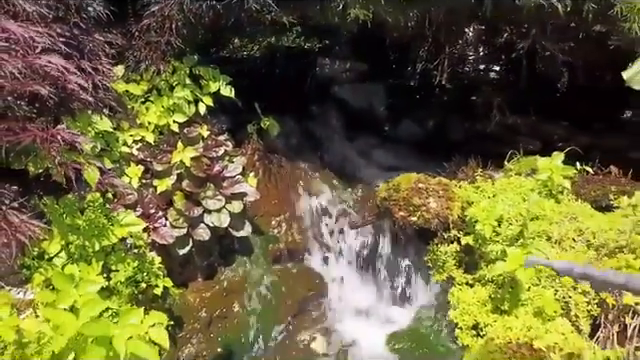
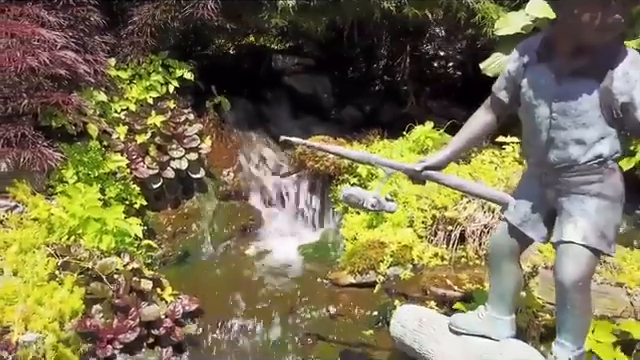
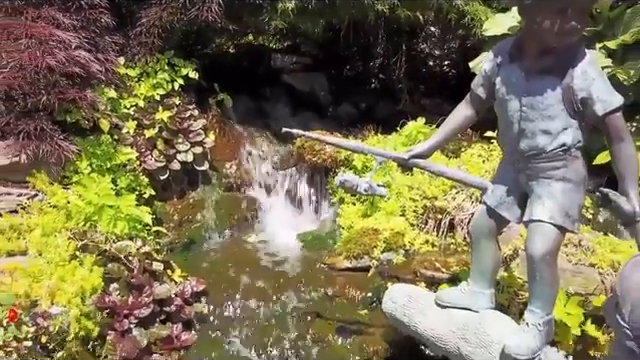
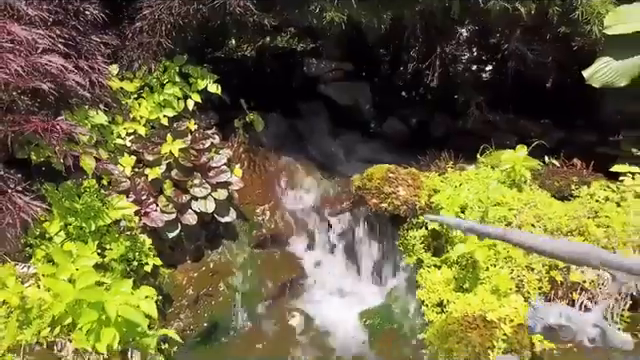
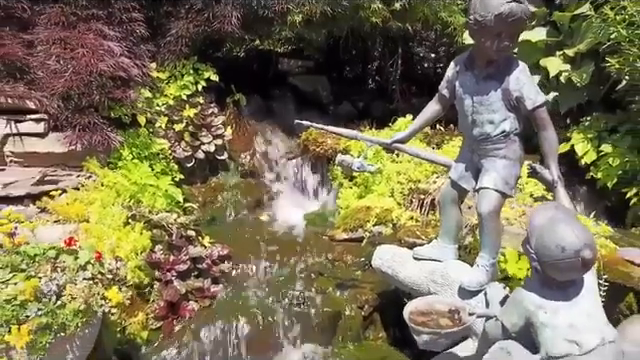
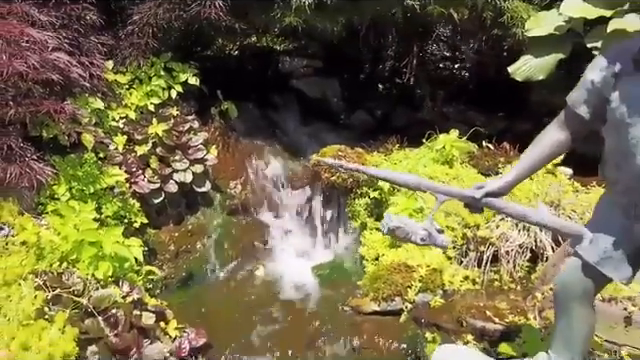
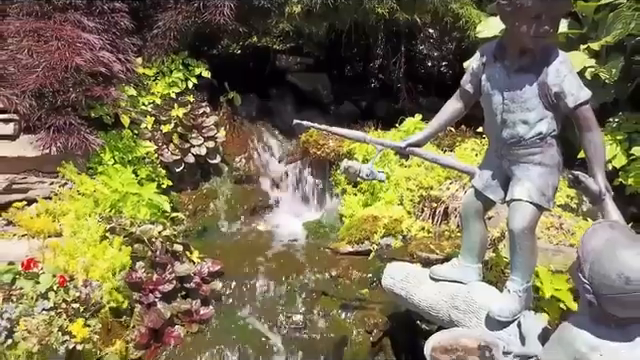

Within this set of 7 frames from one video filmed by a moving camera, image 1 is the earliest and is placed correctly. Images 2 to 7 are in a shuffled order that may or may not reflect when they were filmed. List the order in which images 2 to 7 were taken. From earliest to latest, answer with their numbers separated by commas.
4, 6, 2, 3, 7, 5
